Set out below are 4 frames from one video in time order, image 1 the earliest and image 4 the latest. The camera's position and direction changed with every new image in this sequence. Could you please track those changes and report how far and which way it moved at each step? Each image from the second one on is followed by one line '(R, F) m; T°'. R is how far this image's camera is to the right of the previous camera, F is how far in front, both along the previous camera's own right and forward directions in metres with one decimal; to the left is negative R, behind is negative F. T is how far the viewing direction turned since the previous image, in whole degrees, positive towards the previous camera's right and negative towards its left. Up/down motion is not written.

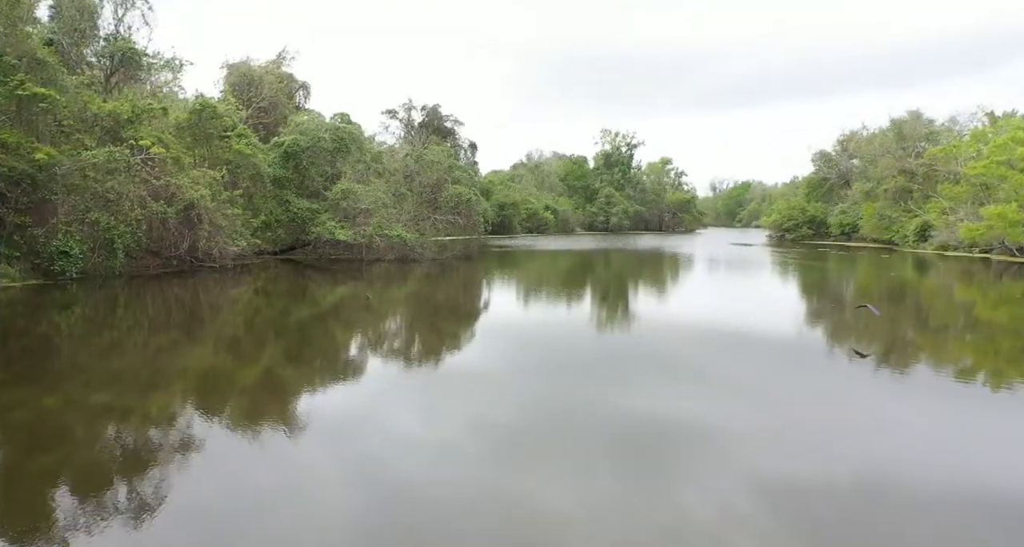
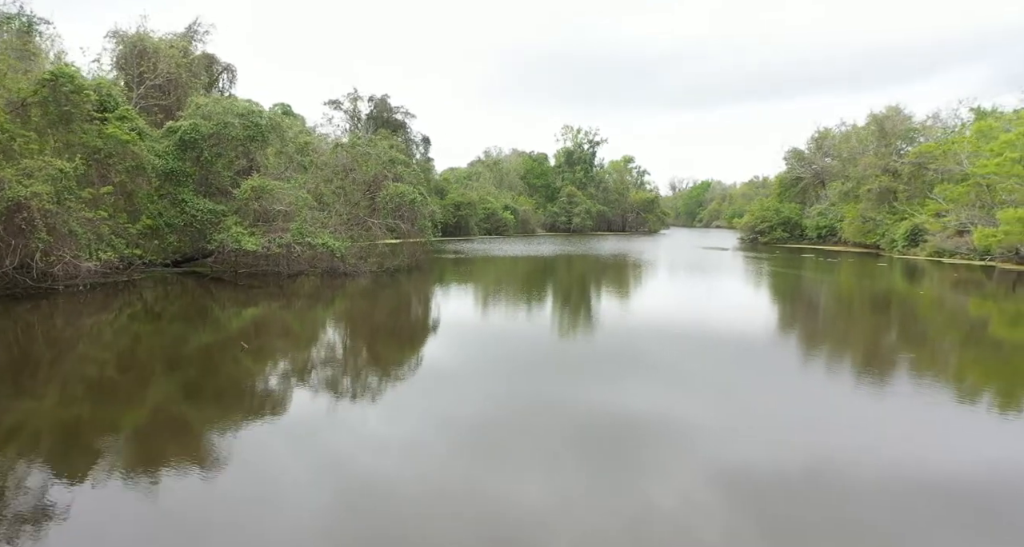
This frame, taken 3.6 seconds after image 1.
(+0.1, +1.8) m; +3°
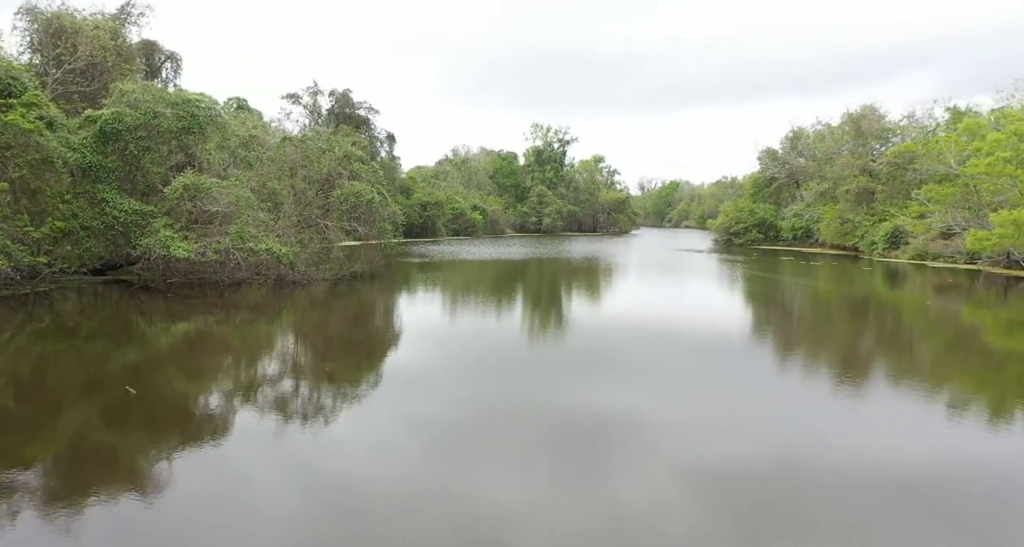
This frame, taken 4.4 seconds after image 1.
(0.0, +0.8) m; +3°
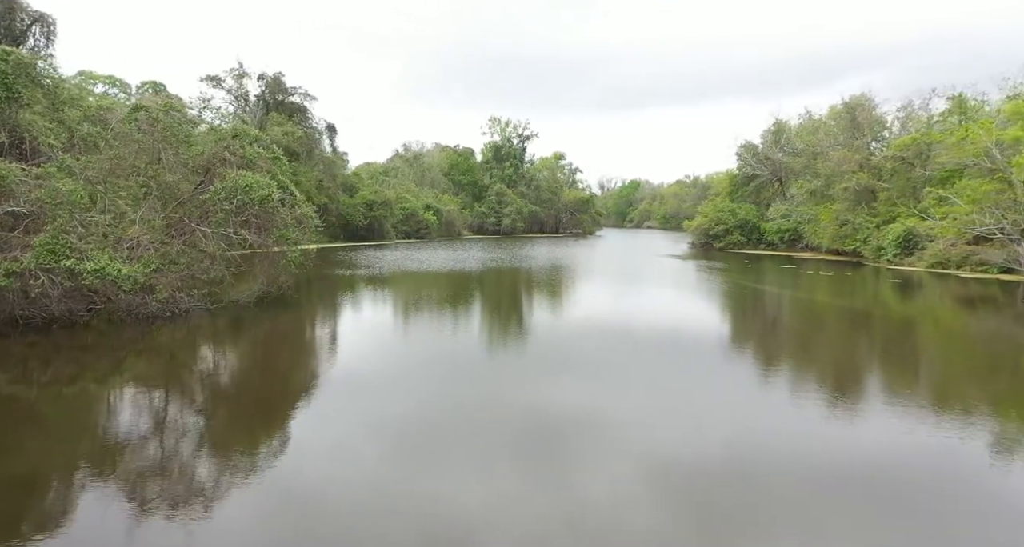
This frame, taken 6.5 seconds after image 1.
(+0.1, +2.4) m; +4°
